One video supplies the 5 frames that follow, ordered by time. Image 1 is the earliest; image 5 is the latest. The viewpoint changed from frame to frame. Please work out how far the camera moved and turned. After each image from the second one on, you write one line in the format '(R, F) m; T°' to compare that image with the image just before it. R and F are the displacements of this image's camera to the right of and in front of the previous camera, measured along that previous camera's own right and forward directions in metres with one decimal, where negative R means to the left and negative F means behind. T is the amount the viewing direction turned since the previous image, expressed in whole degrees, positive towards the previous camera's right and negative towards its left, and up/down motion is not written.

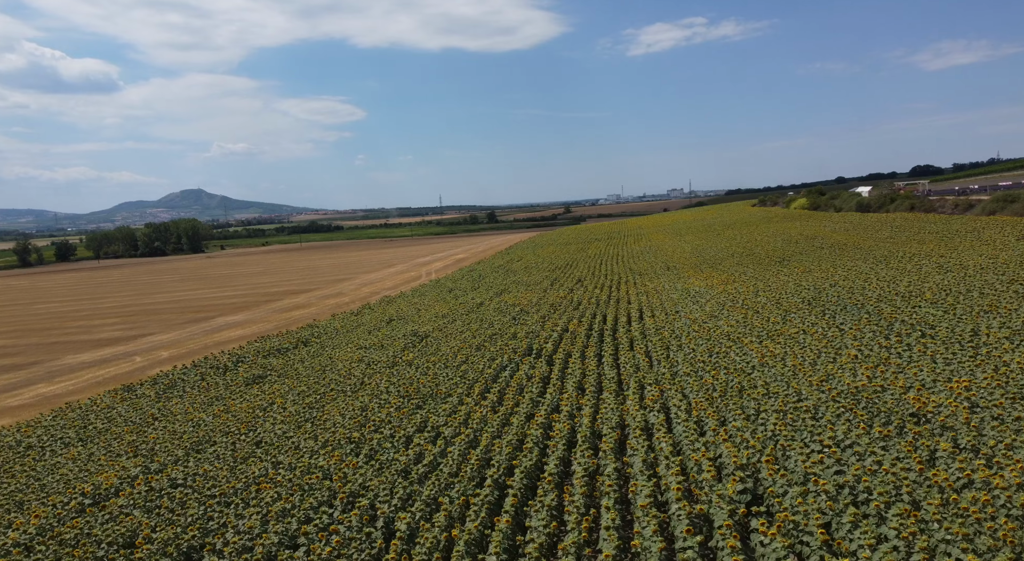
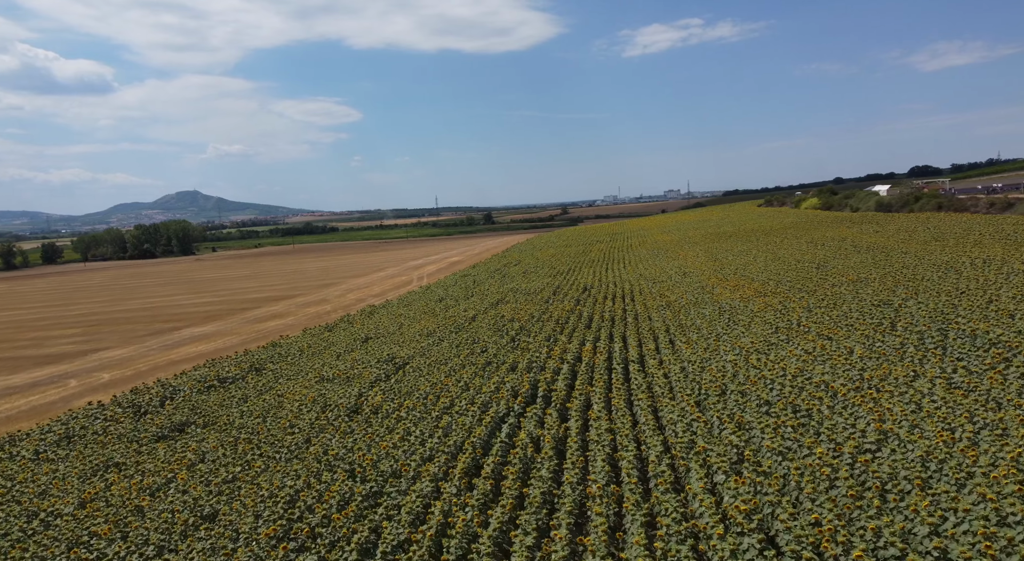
(0.0, +5.5) m; 0°
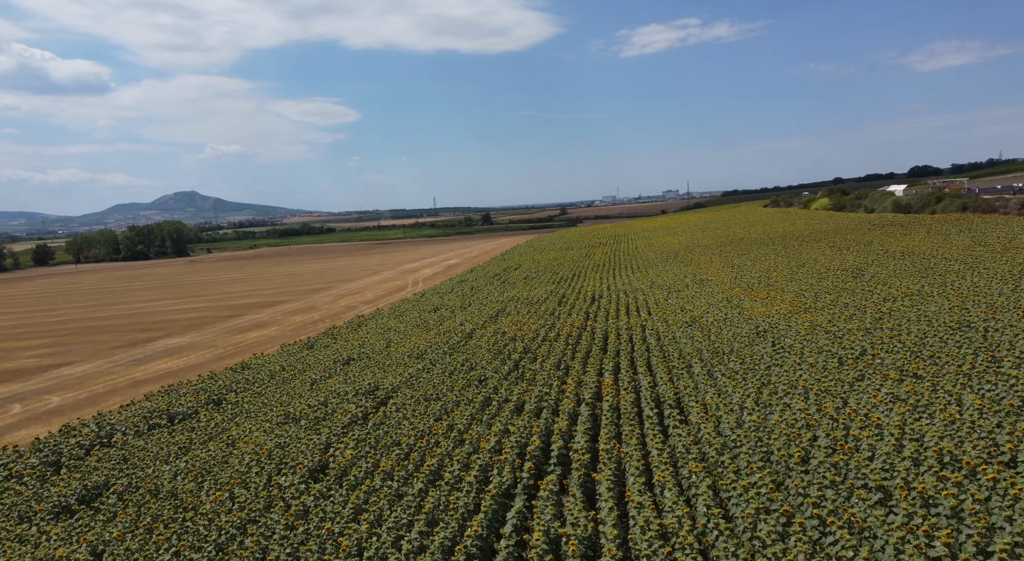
(-0.1, +3.9) m; 0°
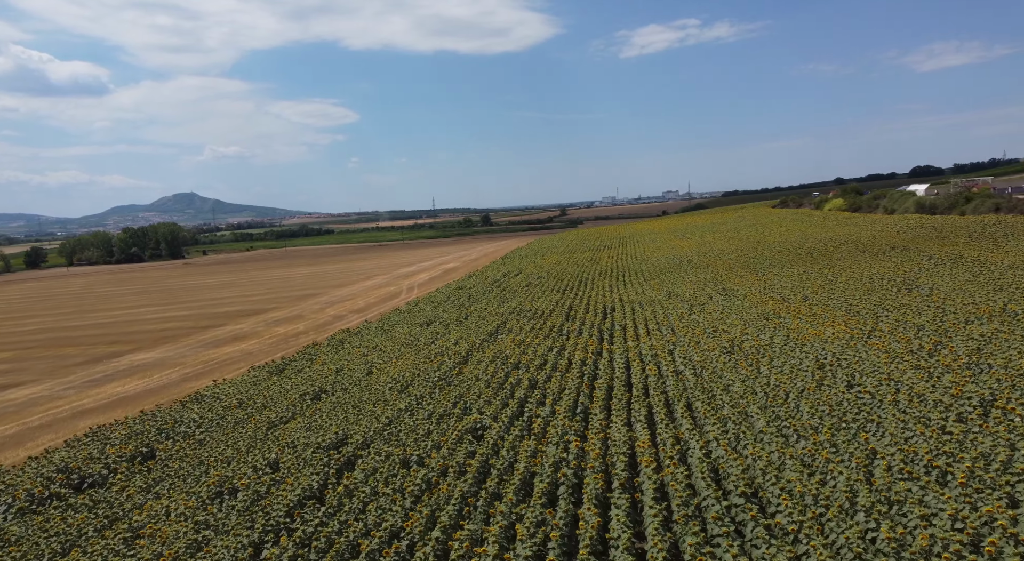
(-0.1, +4.5) m; 0°
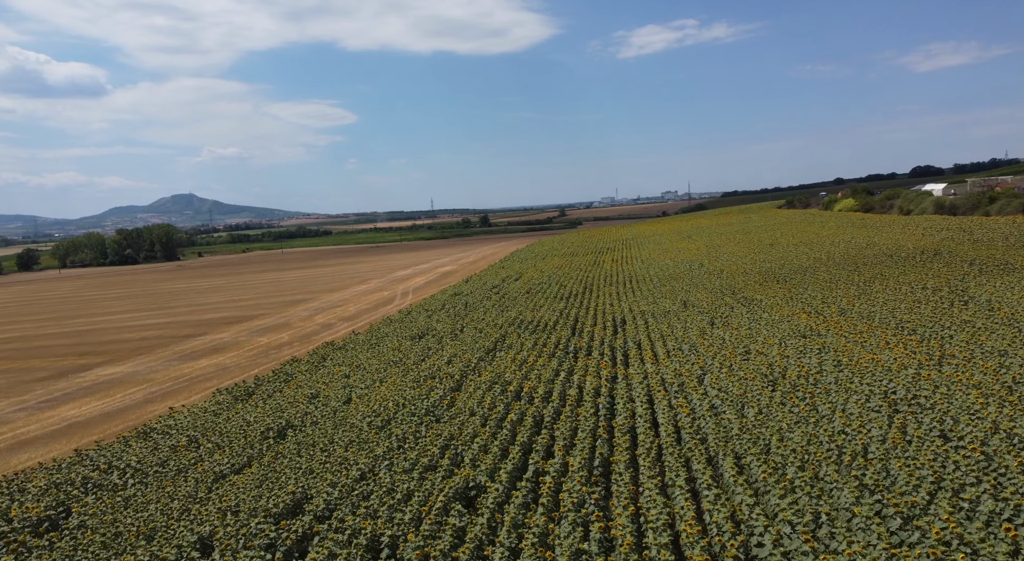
(0.0, +3.6) m; 0°
